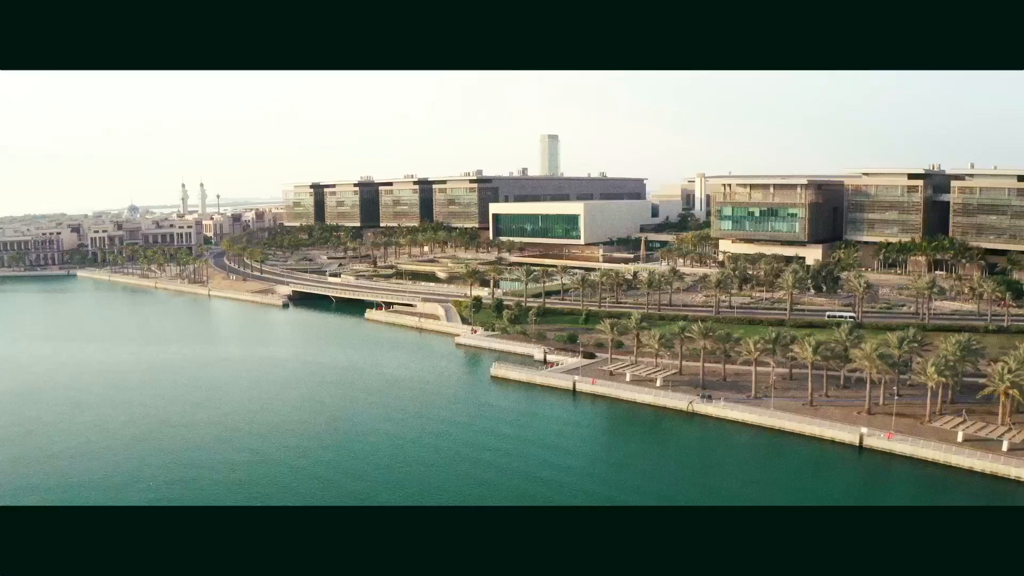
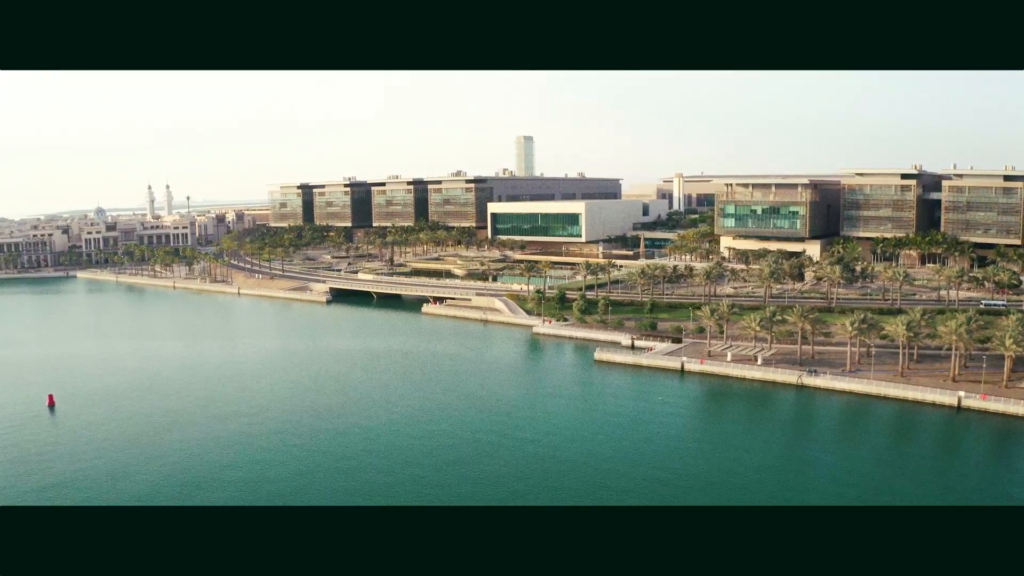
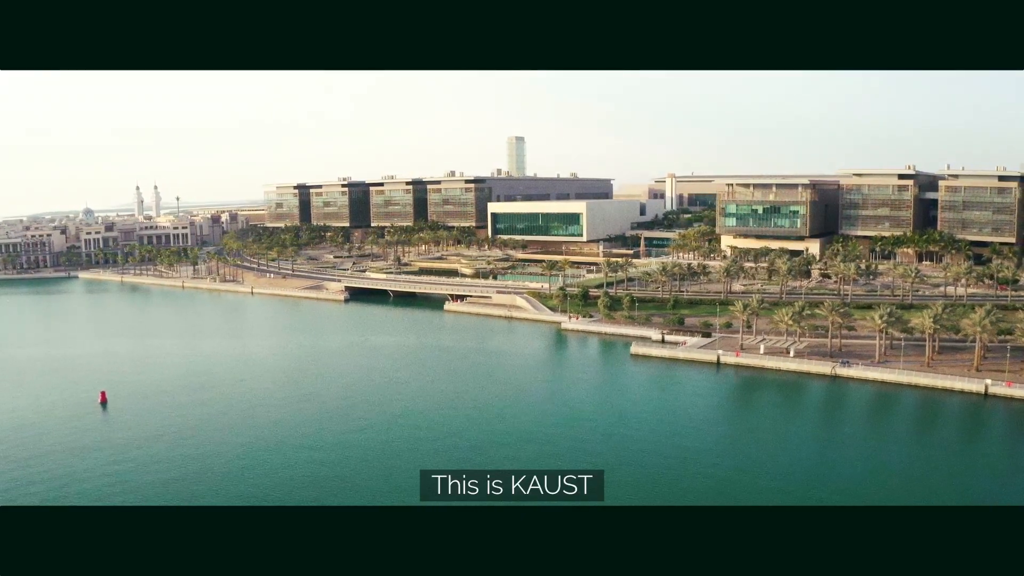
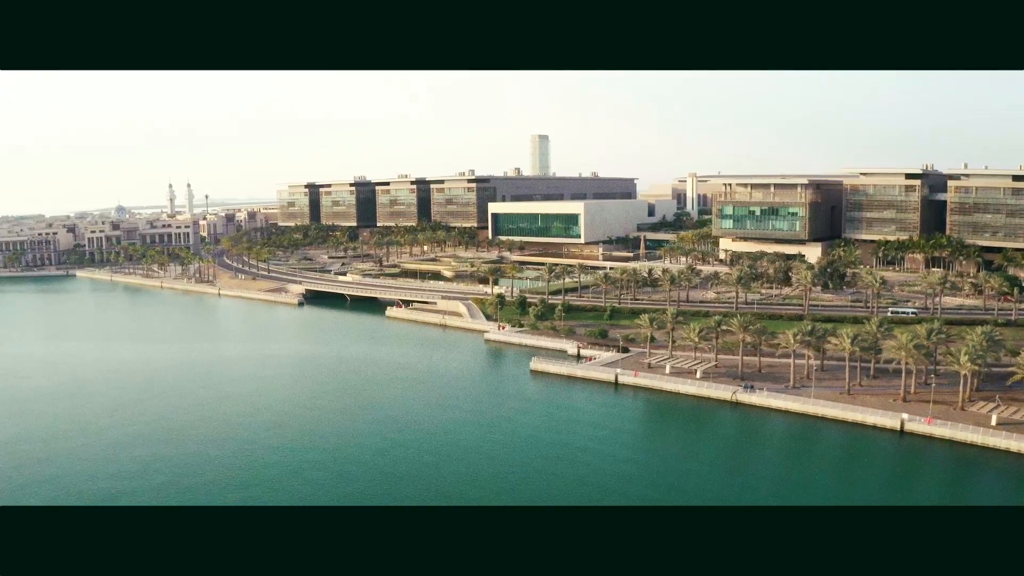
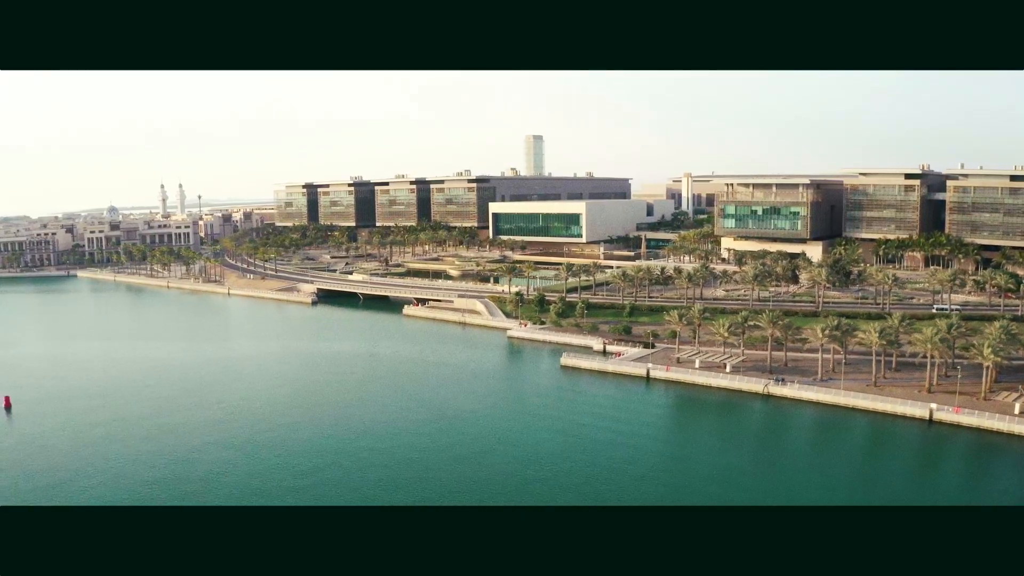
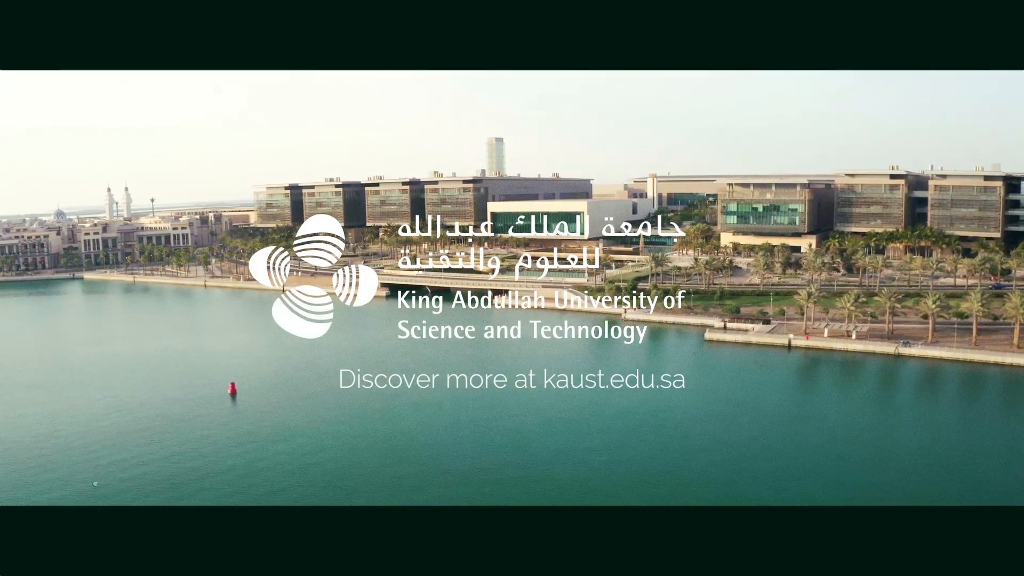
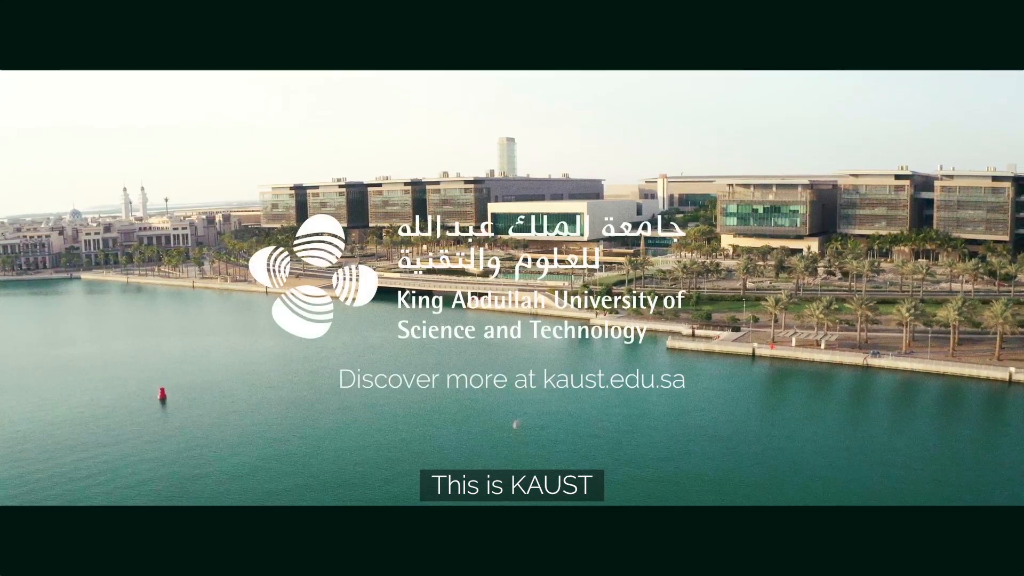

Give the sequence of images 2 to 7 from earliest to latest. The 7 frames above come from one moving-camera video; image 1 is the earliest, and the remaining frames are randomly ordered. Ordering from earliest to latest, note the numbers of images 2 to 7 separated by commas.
4, 5, 2, 3, 7, 6
